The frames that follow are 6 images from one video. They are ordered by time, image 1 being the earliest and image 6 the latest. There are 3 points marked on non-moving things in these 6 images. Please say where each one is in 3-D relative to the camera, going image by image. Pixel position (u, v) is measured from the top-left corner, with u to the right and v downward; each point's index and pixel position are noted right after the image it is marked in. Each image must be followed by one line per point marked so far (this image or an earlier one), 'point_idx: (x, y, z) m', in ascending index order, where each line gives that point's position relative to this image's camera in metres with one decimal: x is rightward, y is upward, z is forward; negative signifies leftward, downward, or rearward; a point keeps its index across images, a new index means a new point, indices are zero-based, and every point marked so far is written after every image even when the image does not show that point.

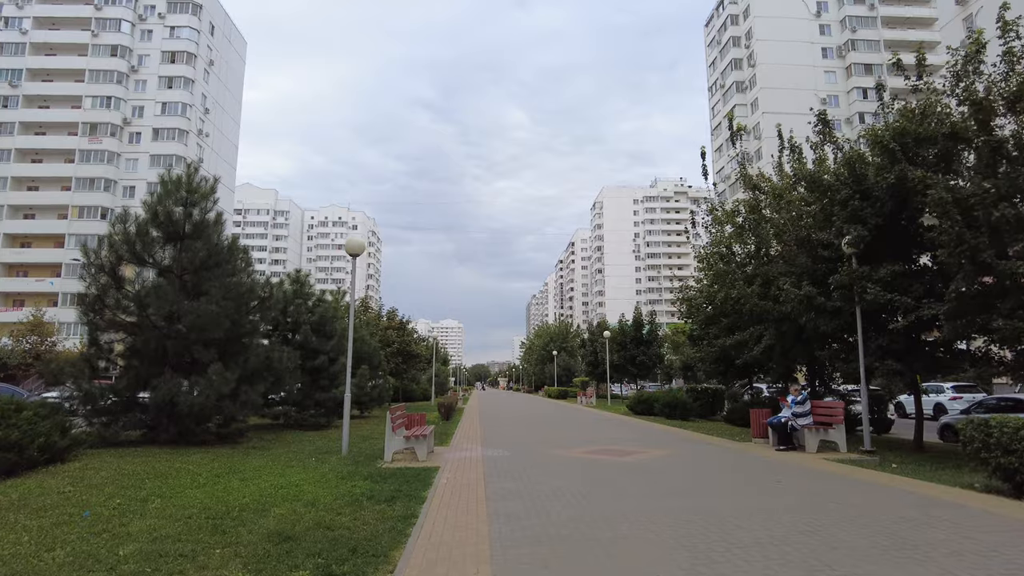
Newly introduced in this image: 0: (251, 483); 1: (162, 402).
0: (-3.5, -2.6, +8.8) m
1: (-7.0, -2.3, +13.0) m
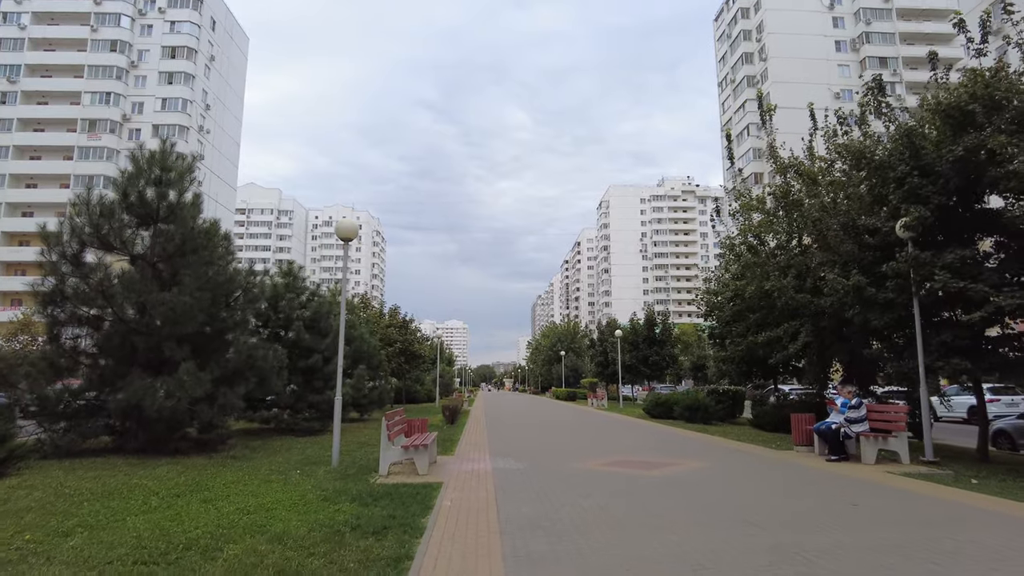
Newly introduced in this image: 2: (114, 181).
0: (-3.3, -2.4, +7.2) m
1: (-6.7, -2.1, +11.5) m
2: (-7.6, +2.0, +12.6) m
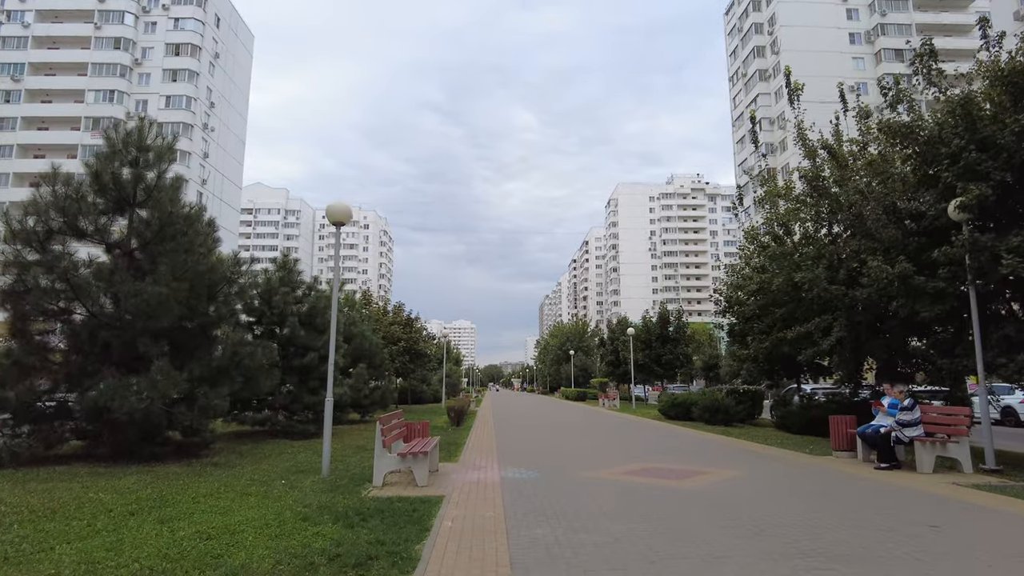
0: (-3.2, -2.2, +6.1) m
1: (-6.6, -1.9, +10.4) m
2: (-7.5, +2.2, +11.6) m
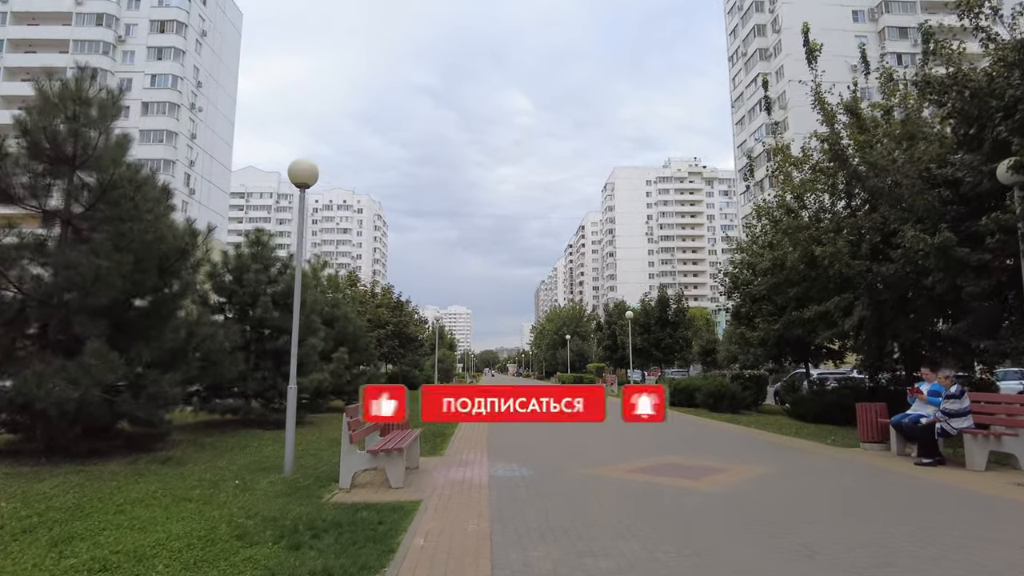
0: (-3.3, -1.9, +4.8) m
1: (-6.7, -1.5, +9.0) m
2: (-7.6, +2.6, +10.1) m
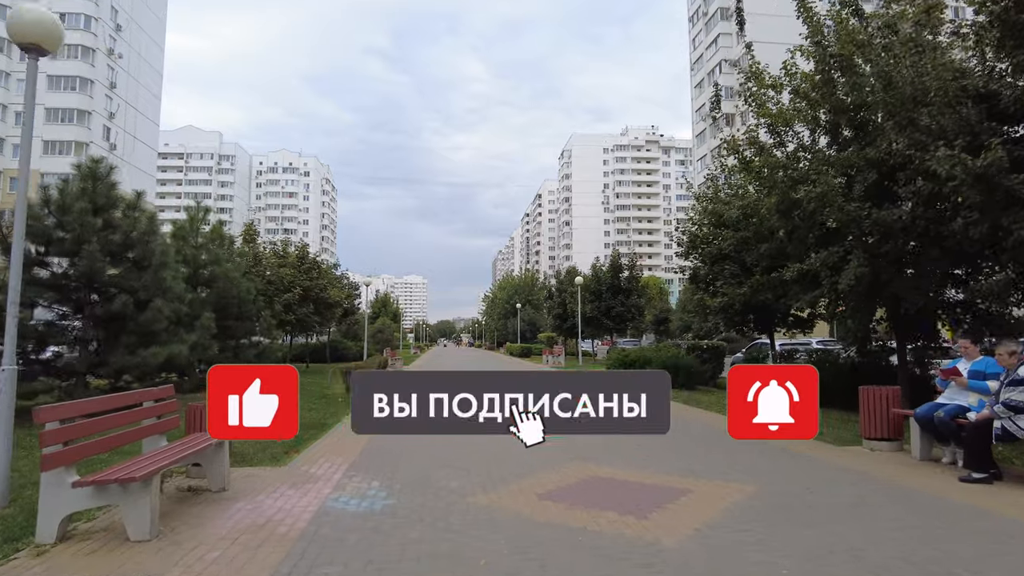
0: (-4.3, -1.4, +1.4) m
1: (-8.0, -0.8, +5.4) m
2: (-8.9, +3.4, +6.3) m
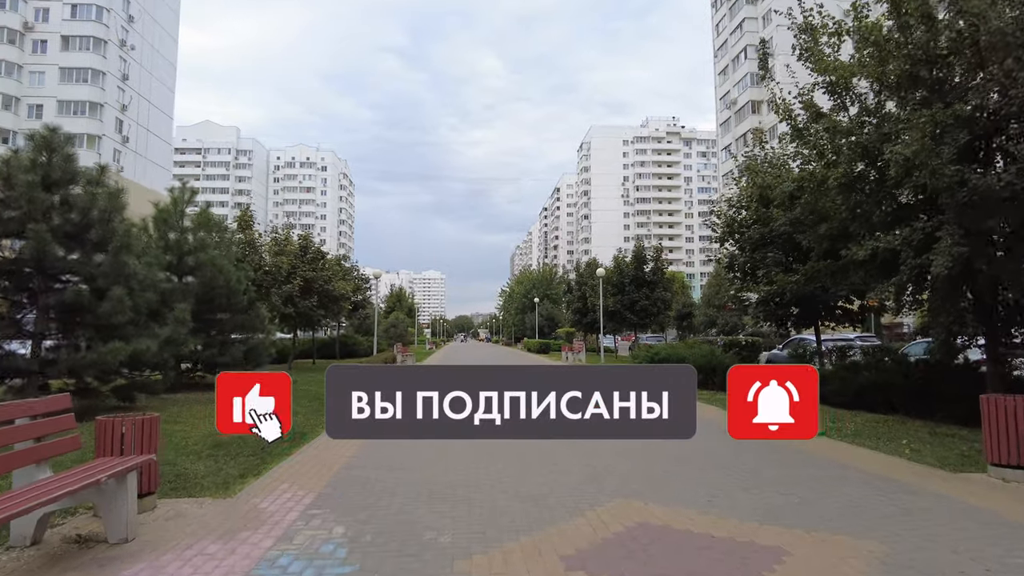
0: (-4.3, -1.3, -0.3) m
1: (-7.9, -0.7, +3.9) m
2: (-8.8, +3.5, +4.7) m
